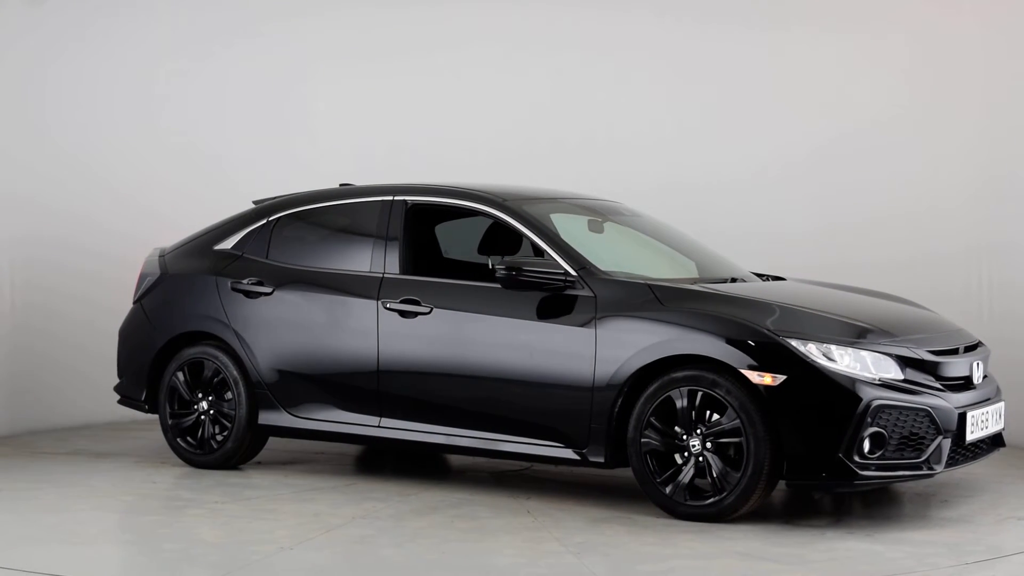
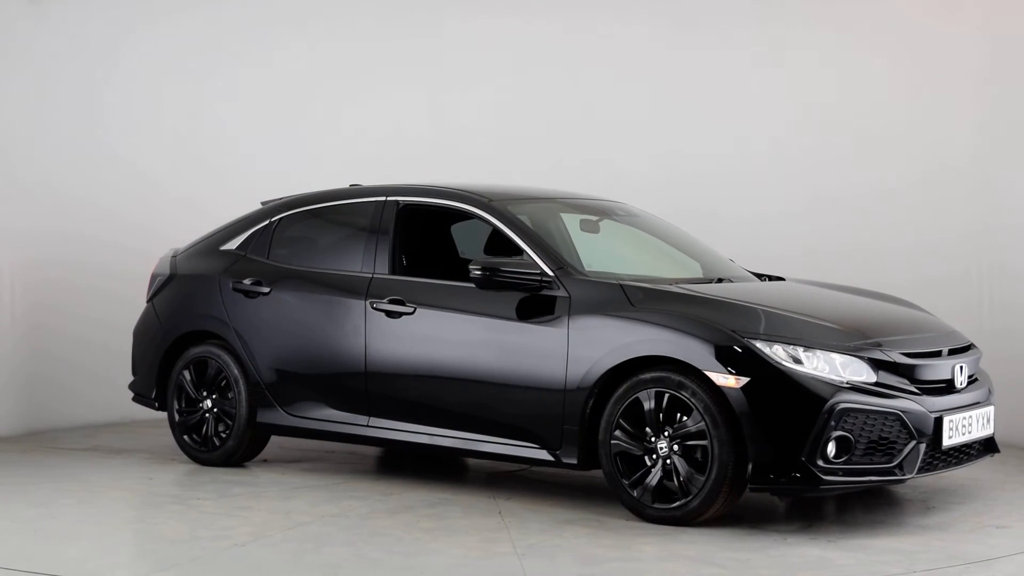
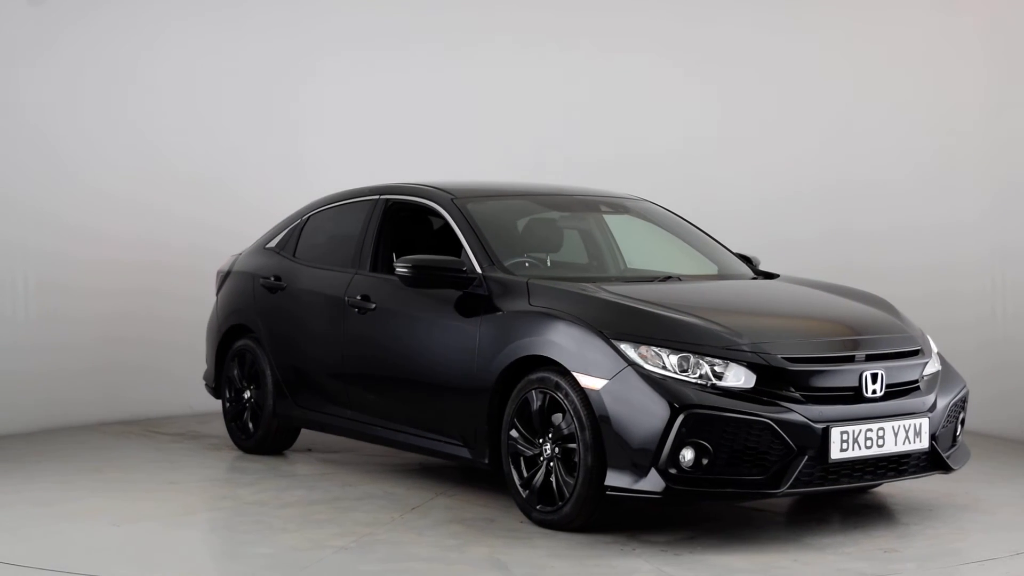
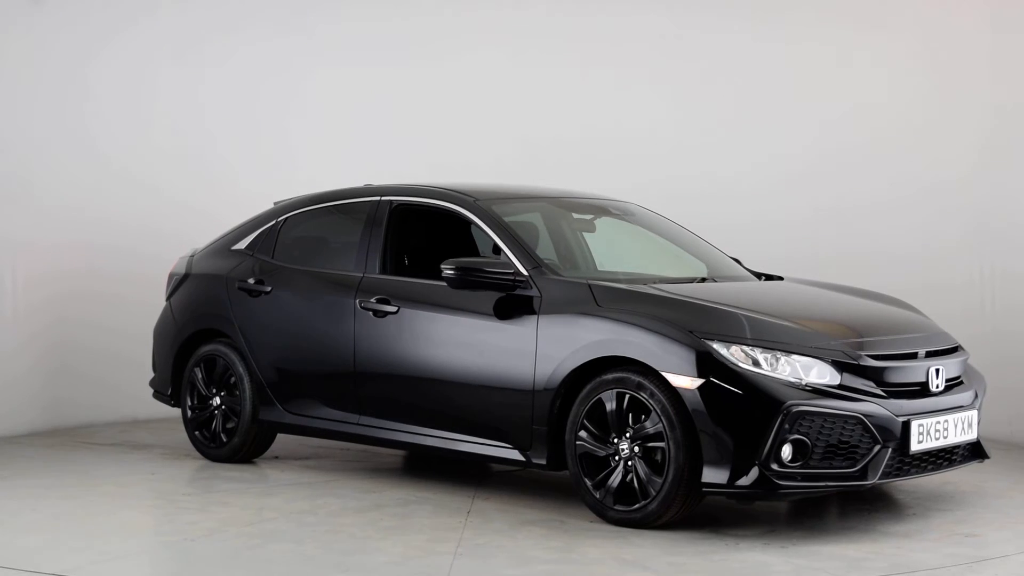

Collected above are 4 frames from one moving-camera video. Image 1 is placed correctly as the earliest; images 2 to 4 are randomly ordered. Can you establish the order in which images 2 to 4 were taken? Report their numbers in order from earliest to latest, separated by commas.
2, 4, 3
